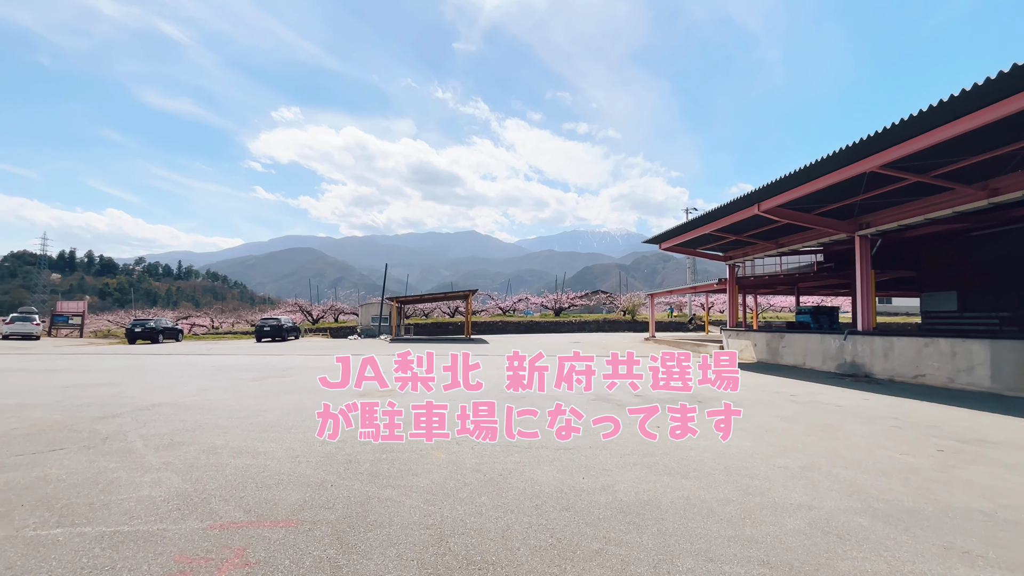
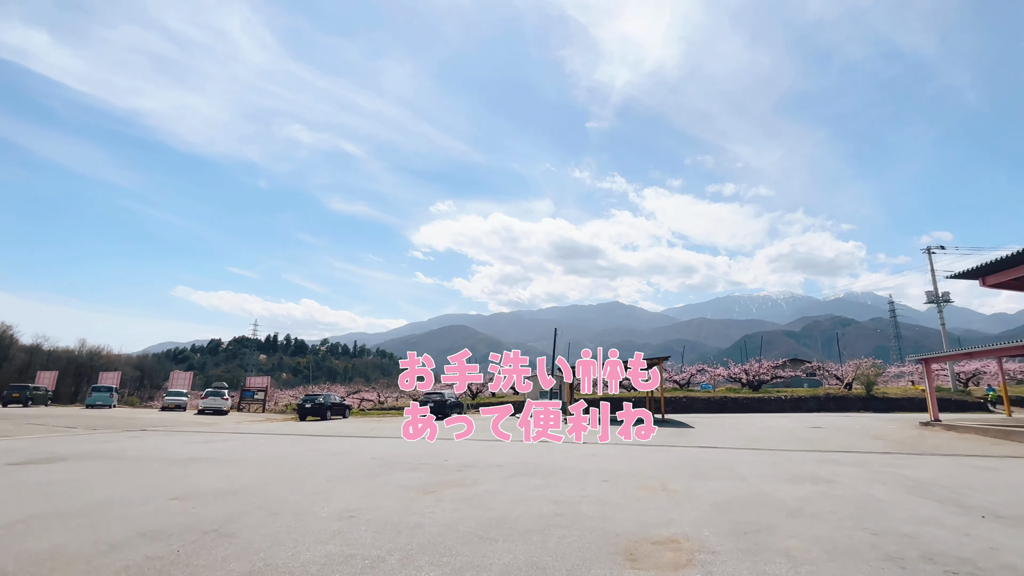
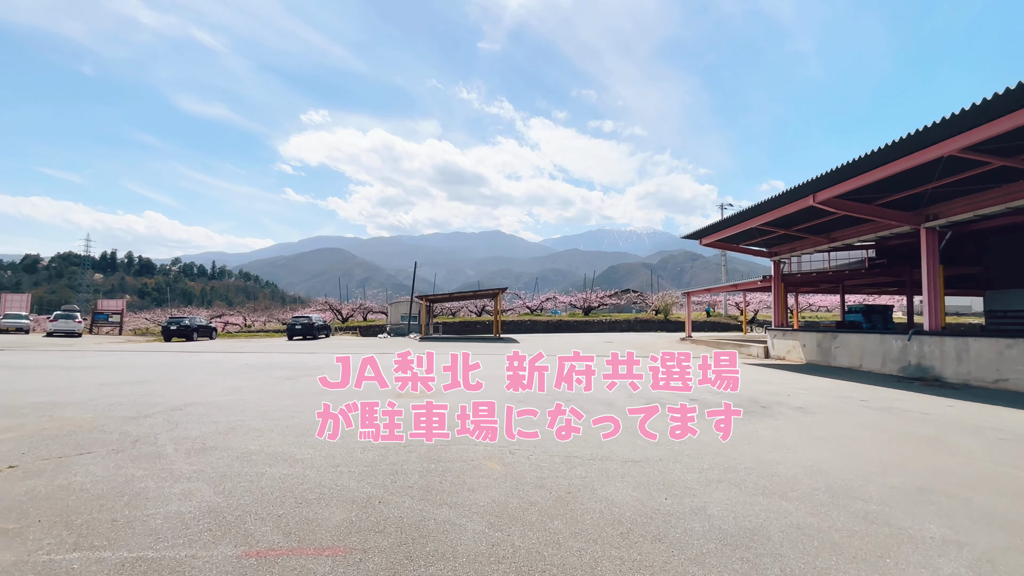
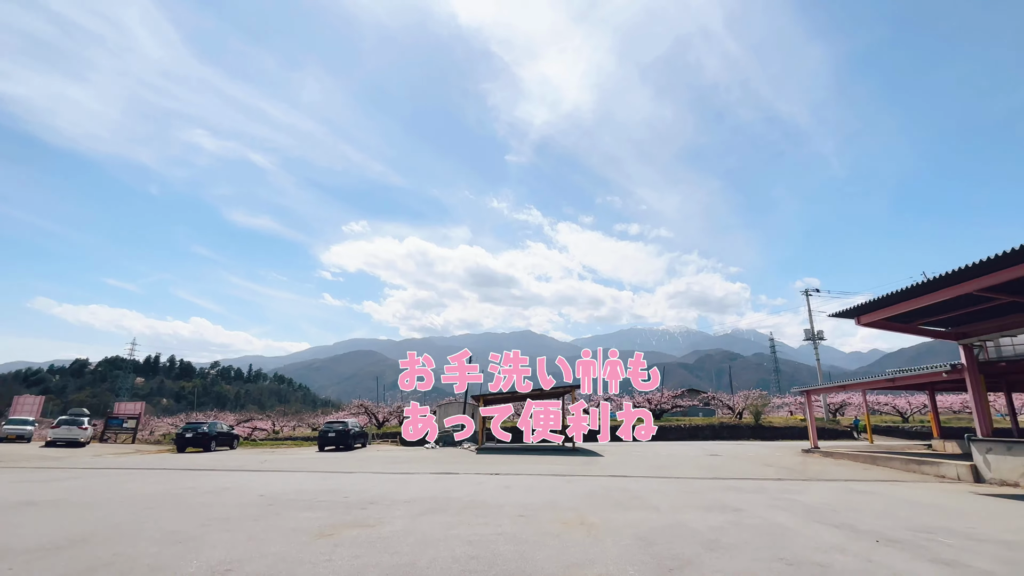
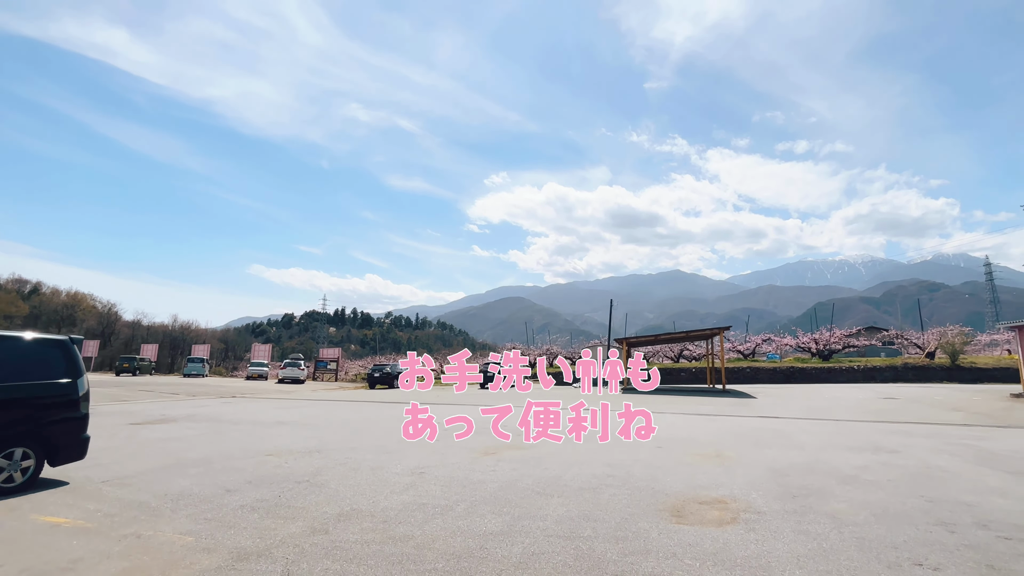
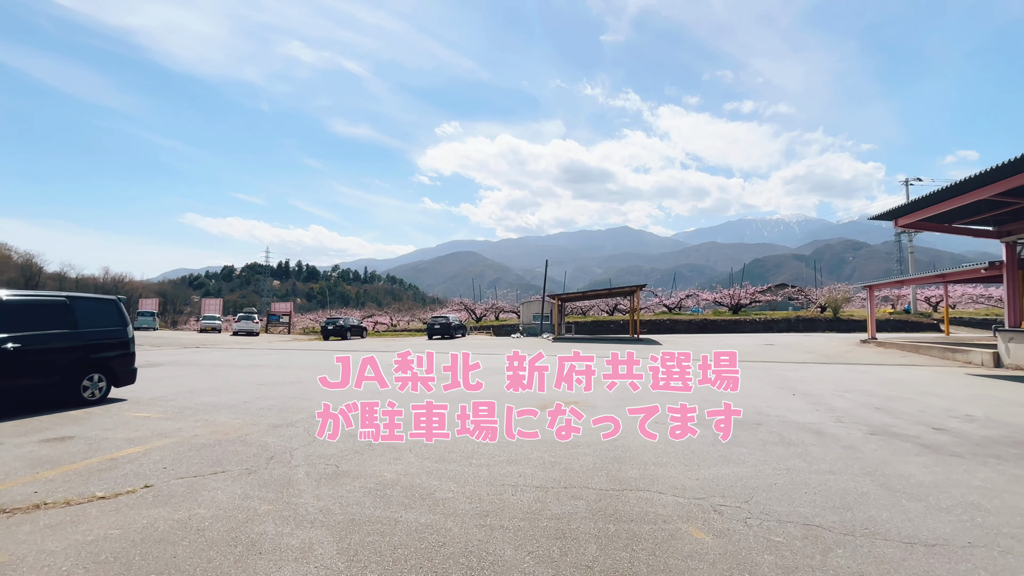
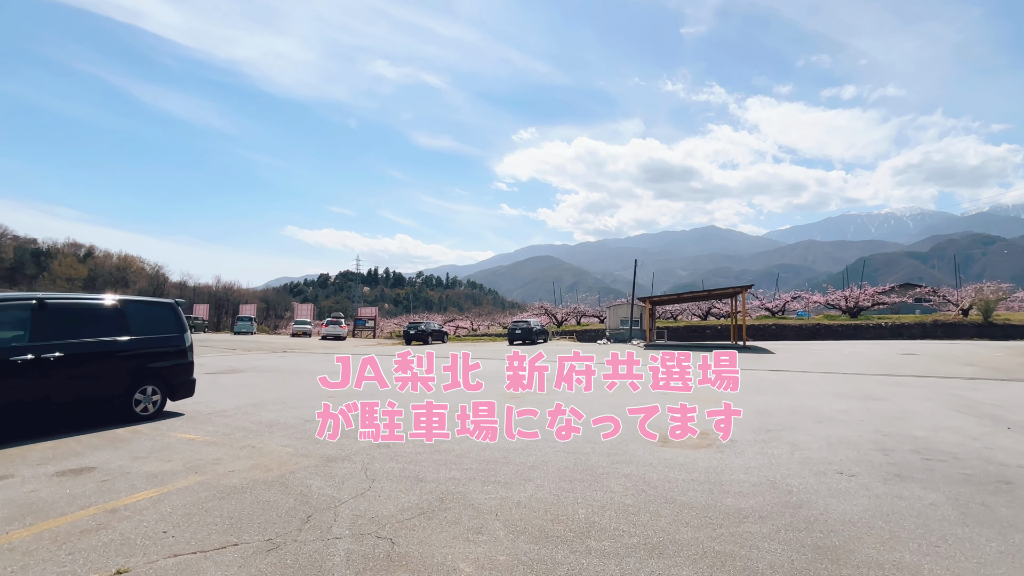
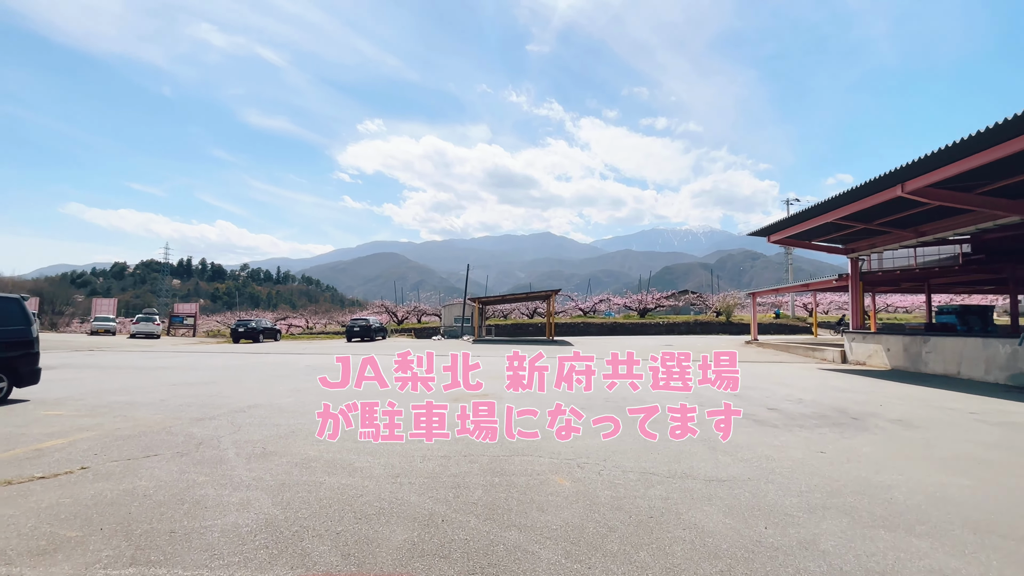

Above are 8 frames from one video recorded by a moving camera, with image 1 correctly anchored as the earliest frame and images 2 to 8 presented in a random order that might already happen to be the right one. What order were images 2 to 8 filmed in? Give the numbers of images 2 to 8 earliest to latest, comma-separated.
3, 8, 6, 7, 5, 2, 4
